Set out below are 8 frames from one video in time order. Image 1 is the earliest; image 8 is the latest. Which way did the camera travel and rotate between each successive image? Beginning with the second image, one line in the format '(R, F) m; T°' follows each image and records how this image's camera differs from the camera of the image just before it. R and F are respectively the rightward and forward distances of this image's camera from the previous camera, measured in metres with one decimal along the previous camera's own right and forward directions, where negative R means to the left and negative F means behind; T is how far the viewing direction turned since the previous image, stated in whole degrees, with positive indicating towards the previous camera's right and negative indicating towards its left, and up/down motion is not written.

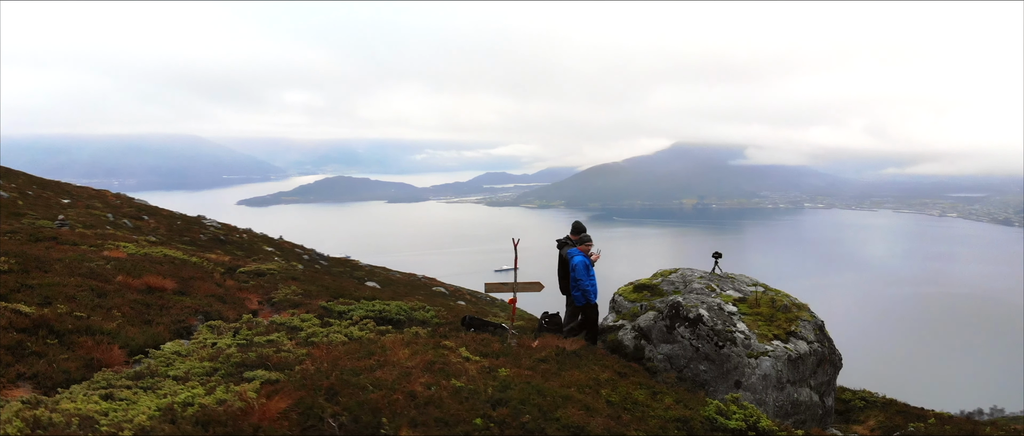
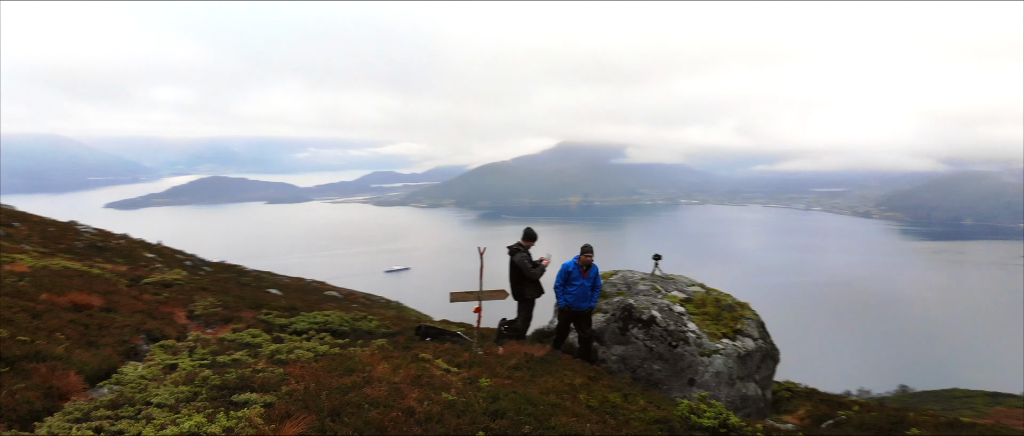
(-1.0, 0.0) m; +8°
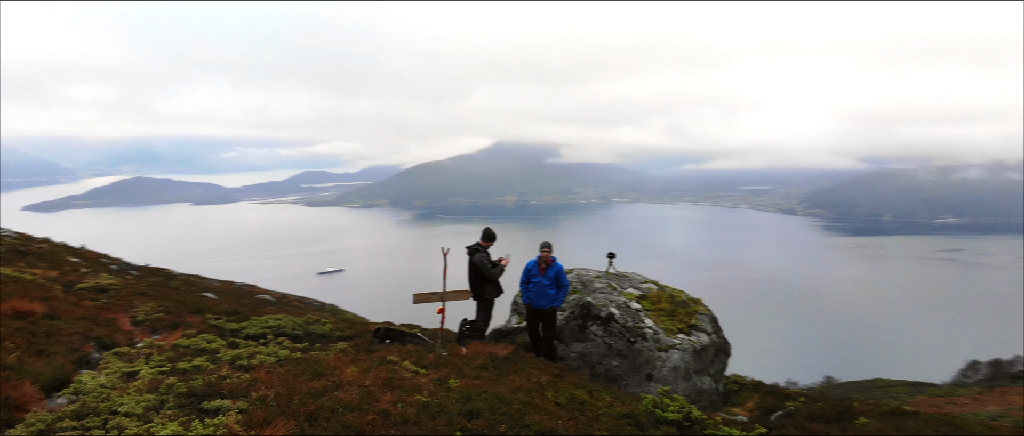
(-0.3, 0.0) m; +5°
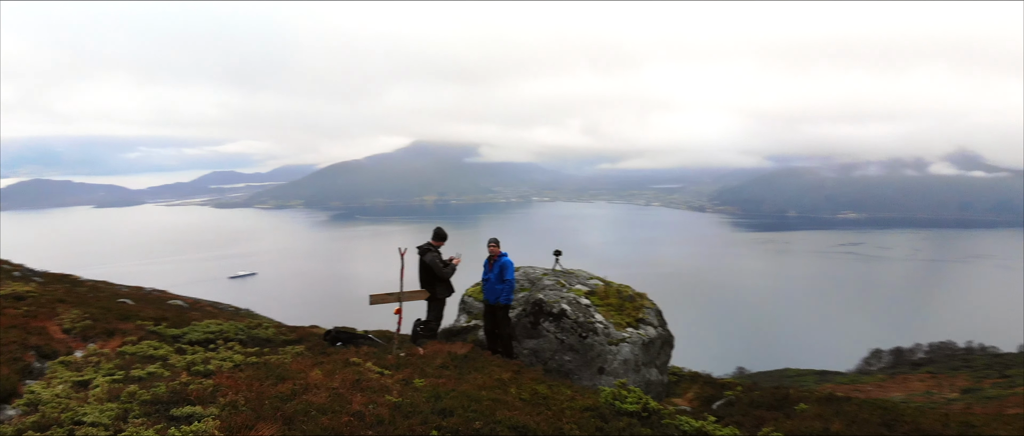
(-0.5, -0.1) m; +6°
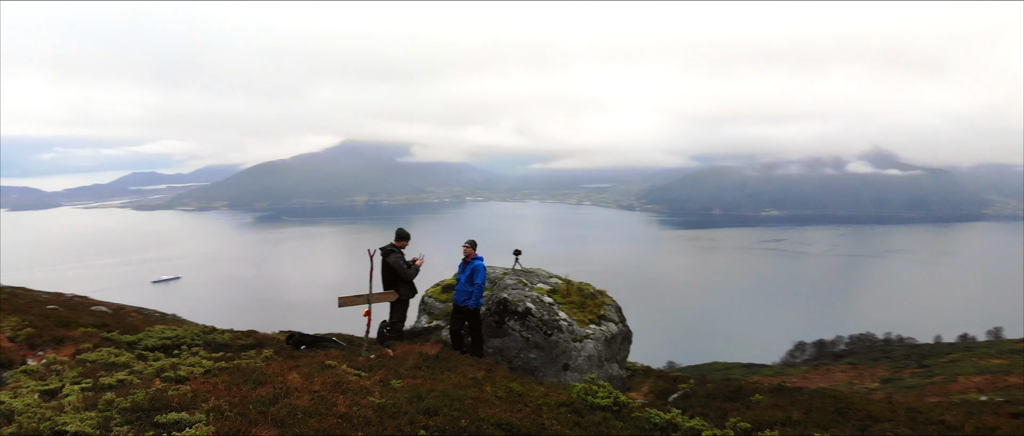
(-0.5, -0.1) m; +5°
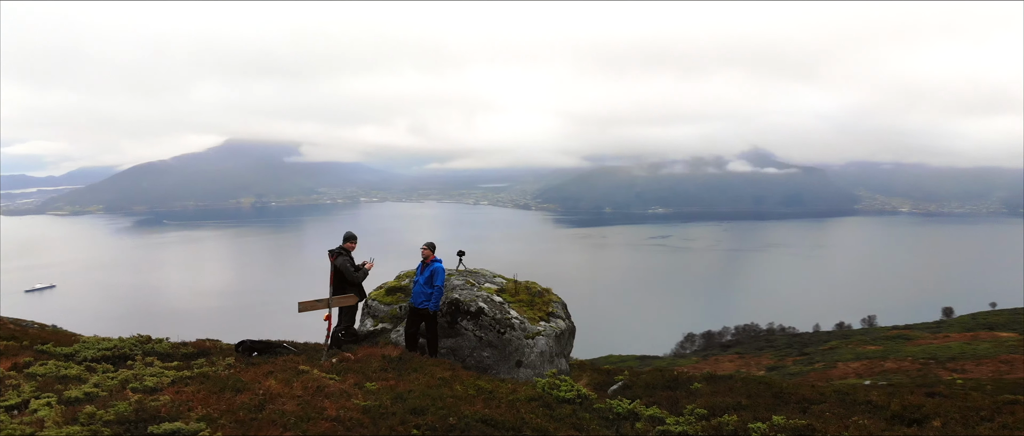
(-0.8, -0.2) m; +7°
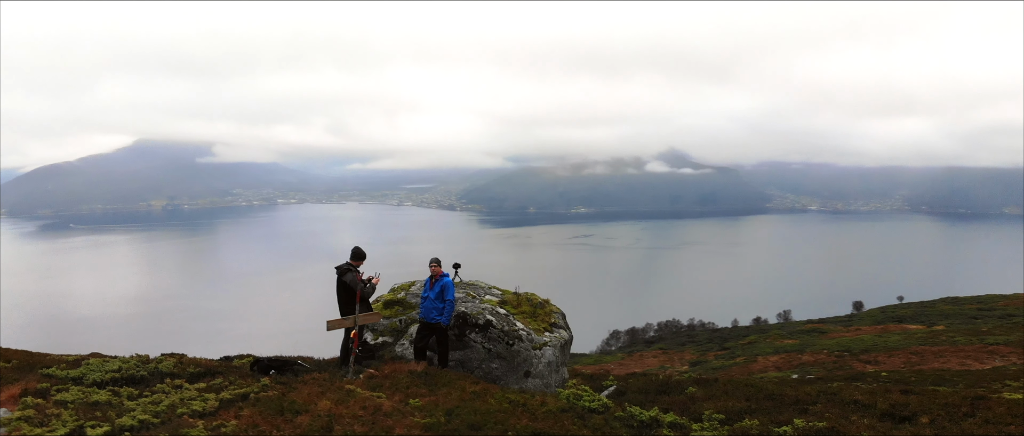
(-1.3, -0.3) m; +6°
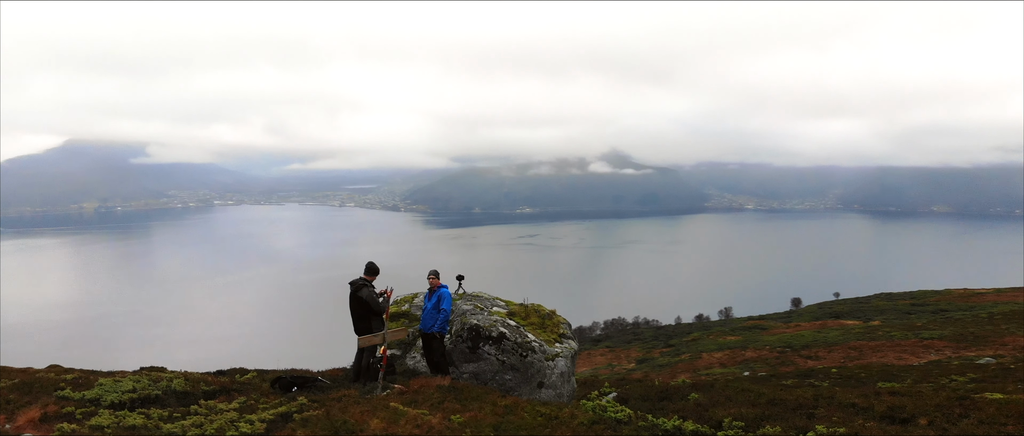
(-1.1, -0.2) m; +4°
